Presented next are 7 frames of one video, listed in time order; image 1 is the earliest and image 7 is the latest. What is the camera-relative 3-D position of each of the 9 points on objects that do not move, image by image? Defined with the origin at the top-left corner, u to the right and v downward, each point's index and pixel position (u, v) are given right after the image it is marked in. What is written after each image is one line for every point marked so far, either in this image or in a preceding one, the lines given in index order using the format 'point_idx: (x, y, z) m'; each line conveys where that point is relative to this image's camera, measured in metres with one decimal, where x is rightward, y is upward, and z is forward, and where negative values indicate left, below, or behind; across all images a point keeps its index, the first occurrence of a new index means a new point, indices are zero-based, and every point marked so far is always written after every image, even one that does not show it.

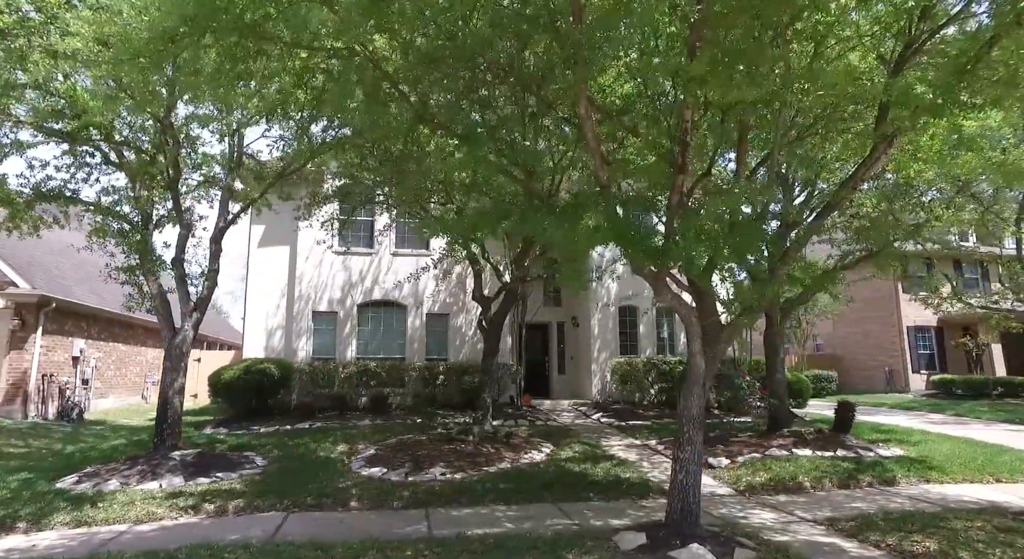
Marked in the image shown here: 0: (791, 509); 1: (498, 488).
0: (+3.5, -2.9, +6.6) m
1: (-0.2, -2.7, +7.0) m
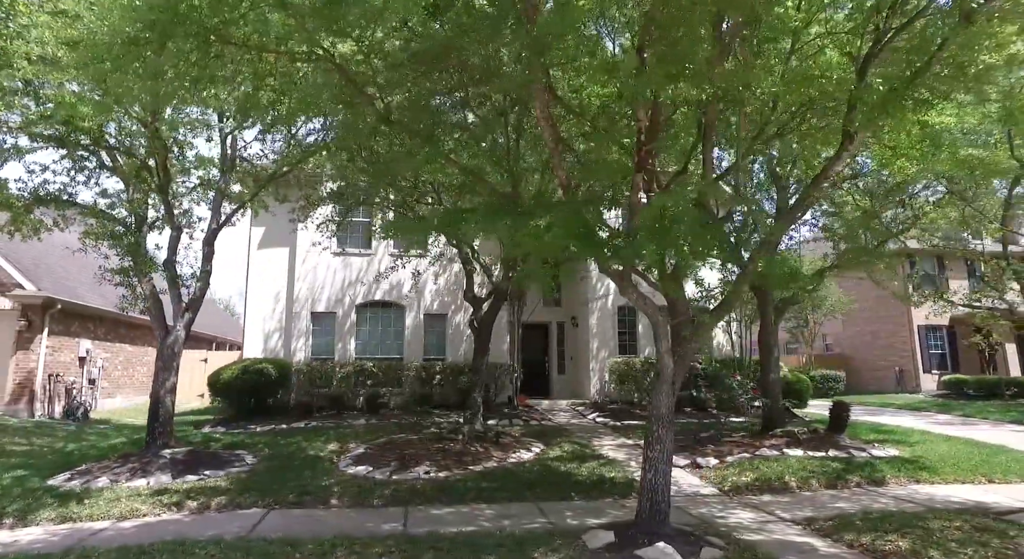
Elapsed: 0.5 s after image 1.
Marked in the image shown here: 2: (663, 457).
0: (+3.2, -2.8, +6.6) m
1: (-0.4, -2.7, +7.1) m
2: (+1.4, -1.7, +5.1) m
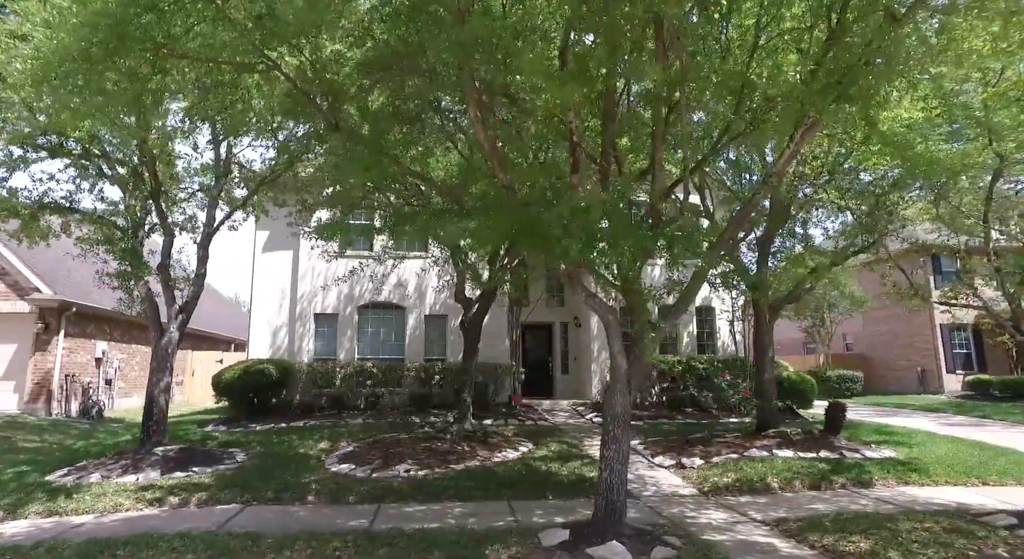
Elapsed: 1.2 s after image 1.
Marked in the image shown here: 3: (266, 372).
0: (+2.9, -2.8, +6.6) m
1: (-0.8, -2.8, +7.2) m
2: (+1.0, -1.7, +5.1) m
3: (-5.6, -2.1, +12.2) m
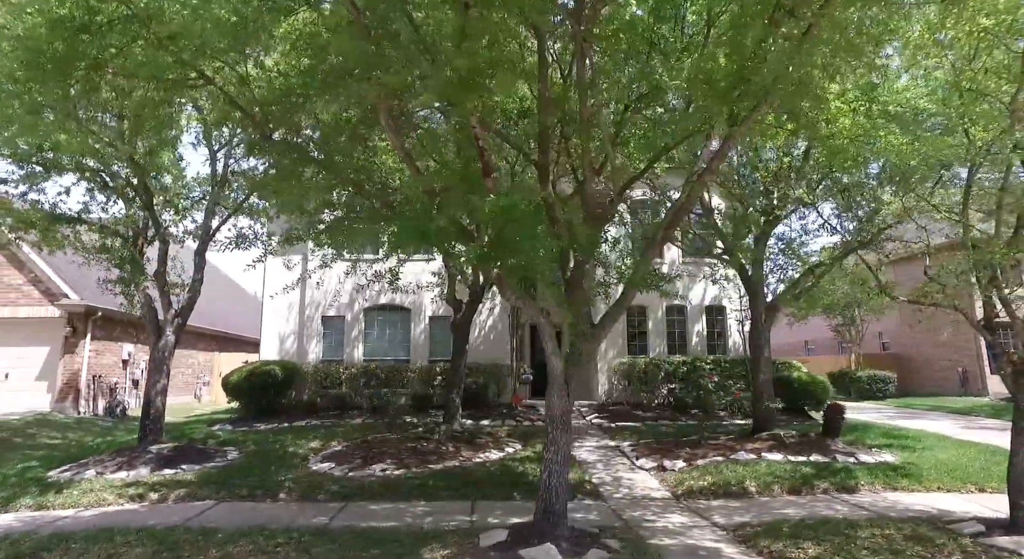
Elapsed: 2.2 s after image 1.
0: (+2.4, -2.8, +6.4) m
1: (-1.2, -2.8, +7.3) m
2: (+0.4, -1.7, +5.2) m
3: (-5.7, -2.2, +12.6) m
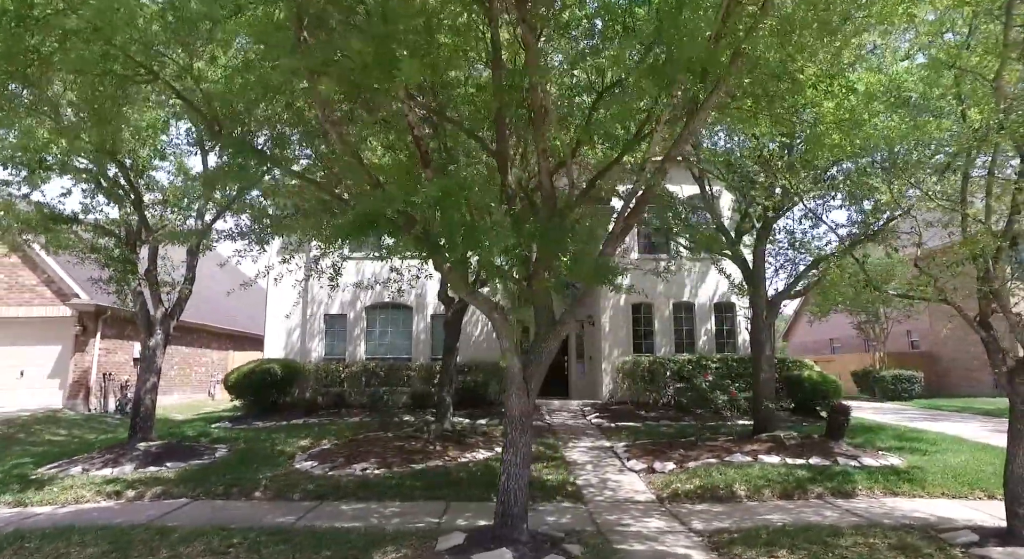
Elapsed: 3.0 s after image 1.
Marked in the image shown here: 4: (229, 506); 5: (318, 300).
0: (+2.1, -2.8, +6.2) m
1: (-1.5, -2.8, +7.2) m
2: (+0.1, -1.7, +5.0) m
3: (-5.7, -2.2, +12.7) m
4: (-3.4, -2.7, +6.4) m
5: (-5.3, -0.6, +14.6) m
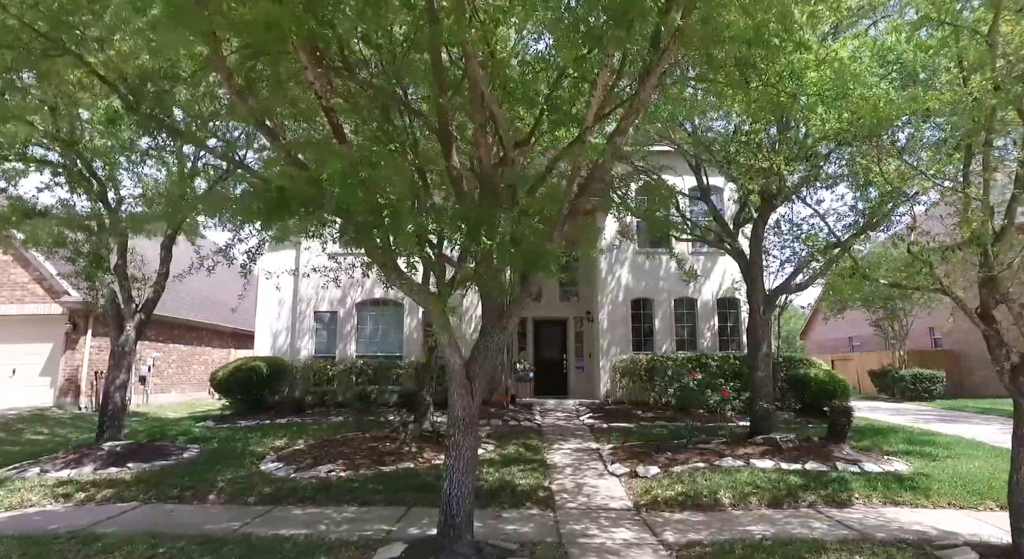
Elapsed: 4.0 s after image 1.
0: (+1.6, -2.7, +5.7) m
1: (-1.9, -2.7, +6.9) m
2: (-0.4, -1.6, +4.5) m
3: (-5.9, -2.1, +12.5) m
4: (-3.8, -2.6, +6.1) m
5: (-5.5, -0.5, +14.4) m
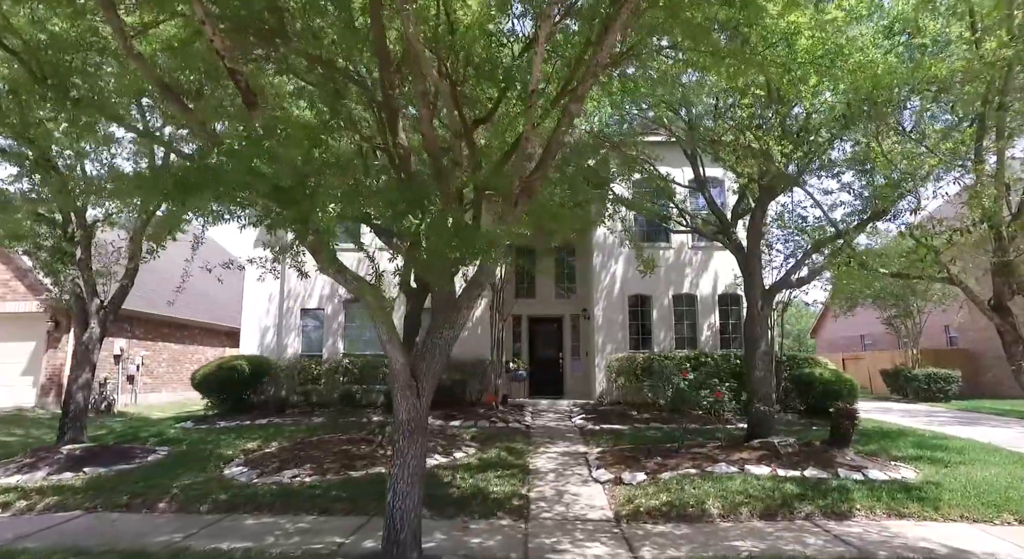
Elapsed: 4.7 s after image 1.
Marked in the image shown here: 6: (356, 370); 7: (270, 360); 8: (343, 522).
0: (+1.3, -2.6, +5.2) m
1: (-2.2, -2.6, +6.4) m
2: (-0.8, -1.5, +4.1) m
3: (-6.2, -2.0, +12.1) m
4: (-4.2, -2.5, +5.7) m
5: (-5.7, -0.4, +14.0) m
6: (-3.7, -2.2, +12.7) m
7: (-5.8, -2.0, +12.8) m
8: (-1.8, -2.6, +5.6) m
